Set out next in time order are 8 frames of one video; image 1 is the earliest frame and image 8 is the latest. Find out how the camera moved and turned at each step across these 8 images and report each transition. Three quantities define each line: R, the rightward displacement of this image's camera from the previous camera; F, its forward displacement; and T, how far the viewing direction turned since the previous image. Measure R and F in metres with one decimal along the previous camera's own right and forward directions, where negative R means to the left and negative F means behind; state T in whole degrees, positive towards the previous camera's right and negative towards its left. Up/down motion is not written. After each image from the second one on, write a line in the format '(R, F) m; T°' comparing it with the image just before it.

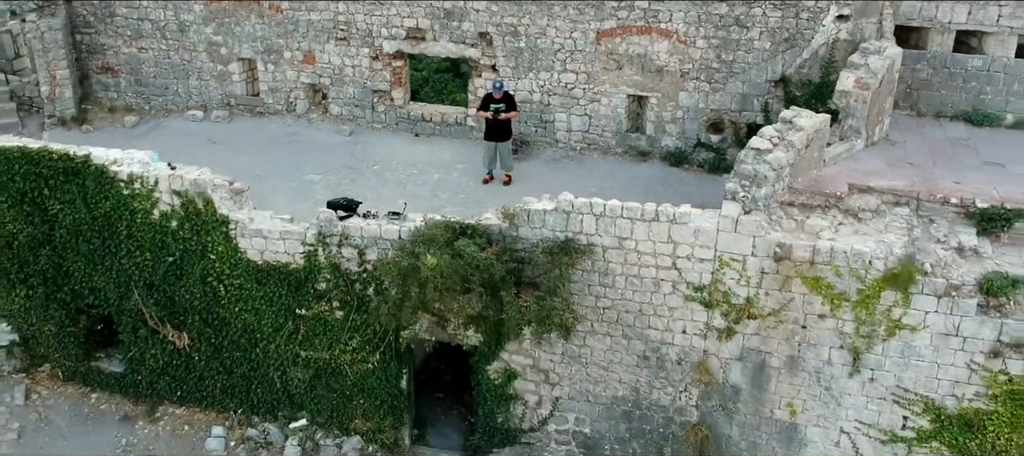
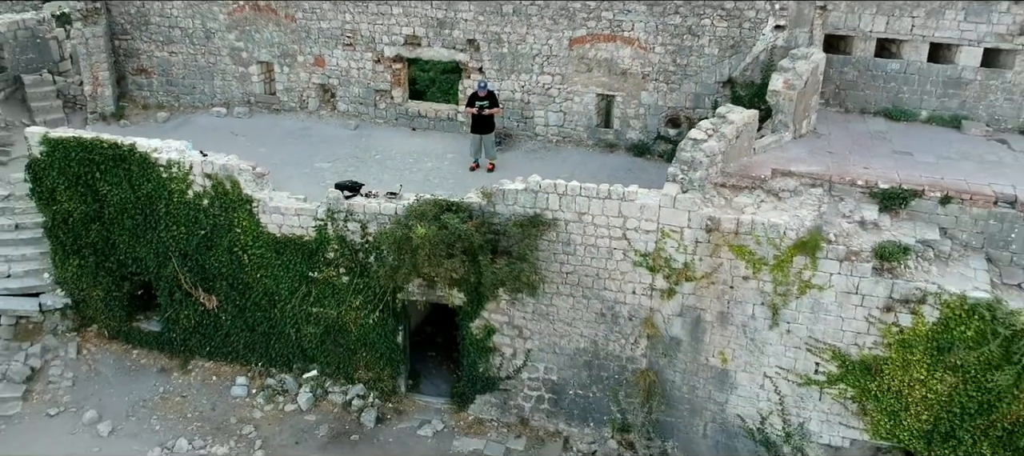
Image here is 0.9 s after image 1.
(+0.2, -1.2) m; 0°
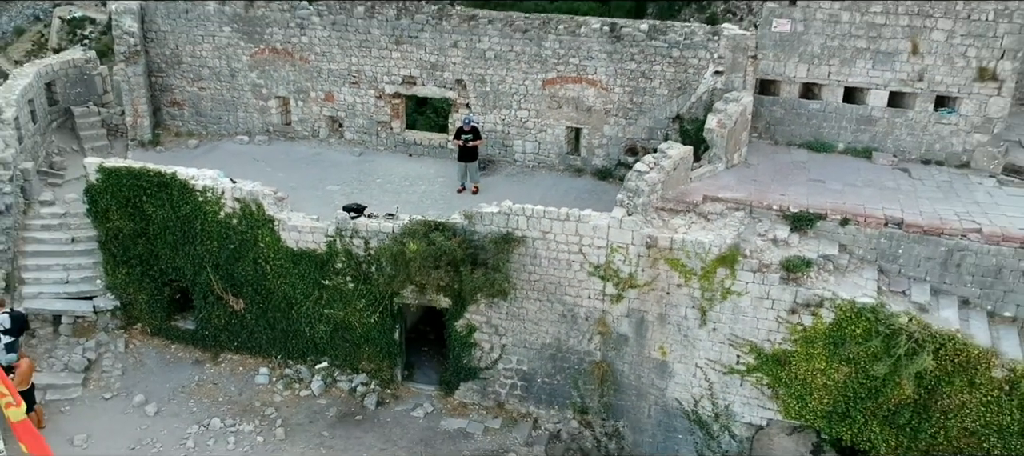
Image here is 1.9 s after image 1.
(+0.3, -1.6) m; 0°
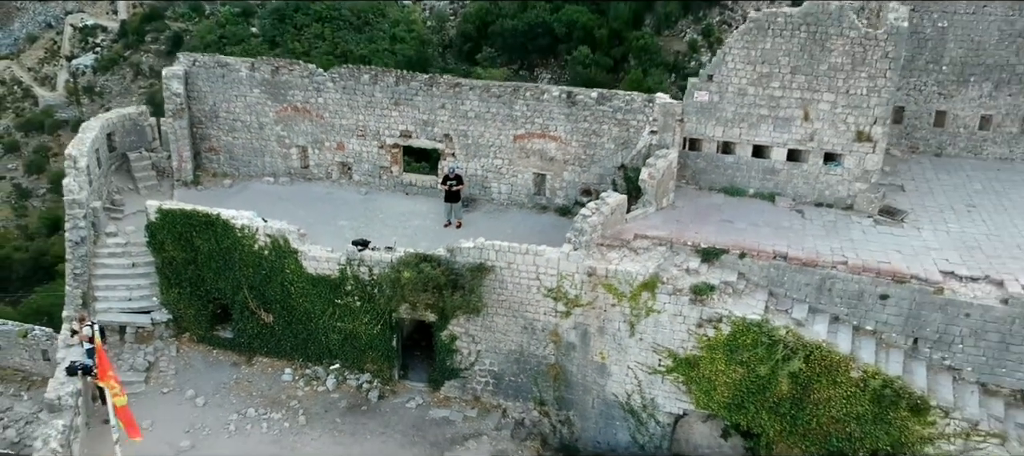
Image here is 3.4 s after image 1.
(+0.4, -2.5) m; 0°
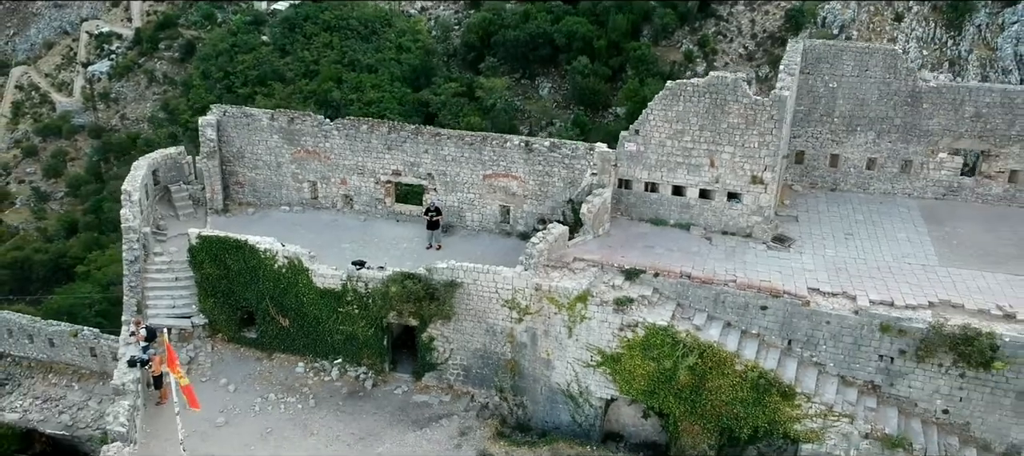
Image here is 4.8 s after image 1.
(+0.7, -3.1) m; 0°
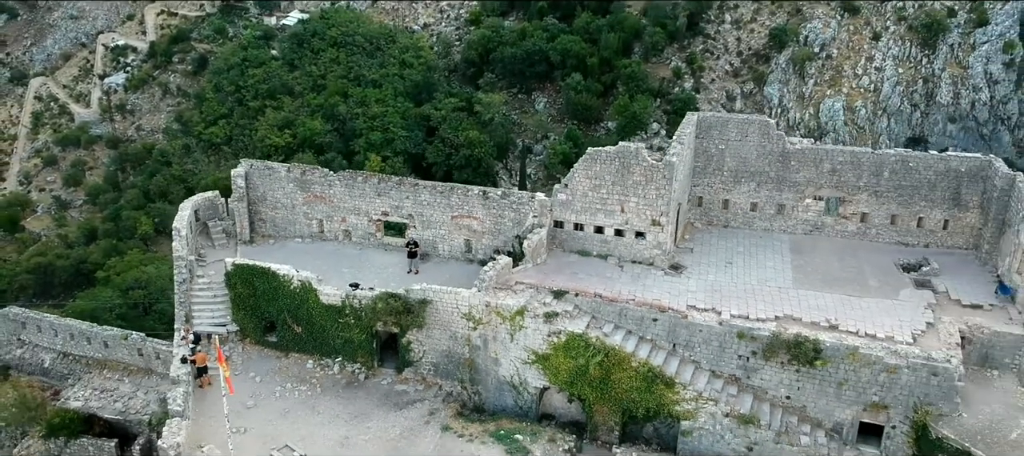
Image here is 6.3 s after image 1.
(+1.0, -4.9) m; 0°
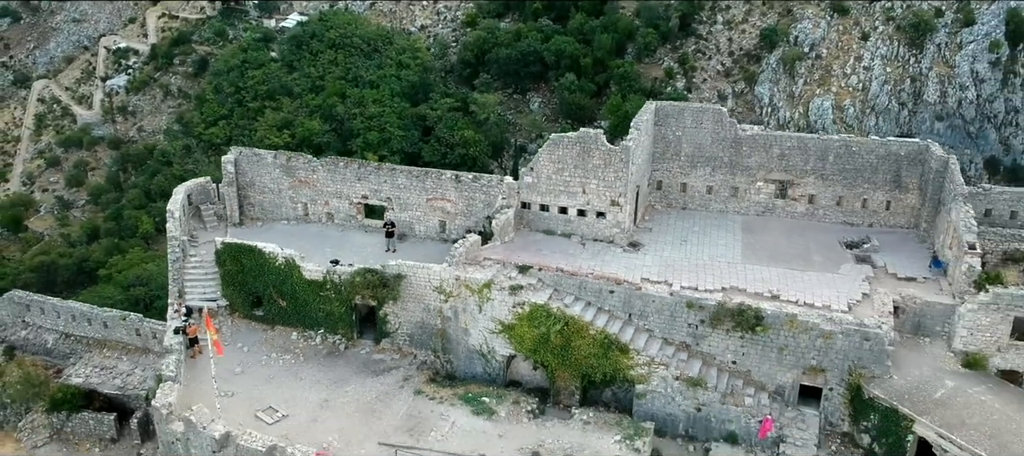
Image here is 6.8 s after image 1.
(+0.8, -1.5) m; 0°
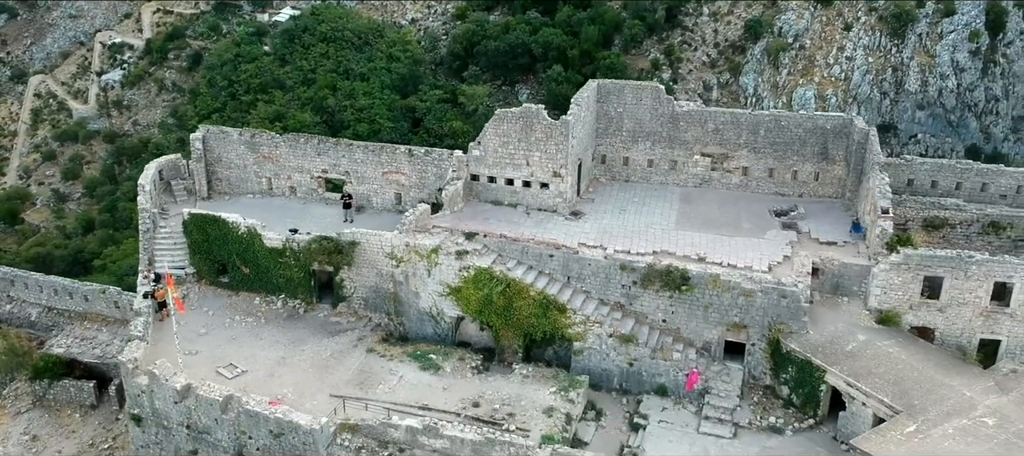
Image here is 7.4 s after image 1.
(+1.3, -1.4) m; 0°
